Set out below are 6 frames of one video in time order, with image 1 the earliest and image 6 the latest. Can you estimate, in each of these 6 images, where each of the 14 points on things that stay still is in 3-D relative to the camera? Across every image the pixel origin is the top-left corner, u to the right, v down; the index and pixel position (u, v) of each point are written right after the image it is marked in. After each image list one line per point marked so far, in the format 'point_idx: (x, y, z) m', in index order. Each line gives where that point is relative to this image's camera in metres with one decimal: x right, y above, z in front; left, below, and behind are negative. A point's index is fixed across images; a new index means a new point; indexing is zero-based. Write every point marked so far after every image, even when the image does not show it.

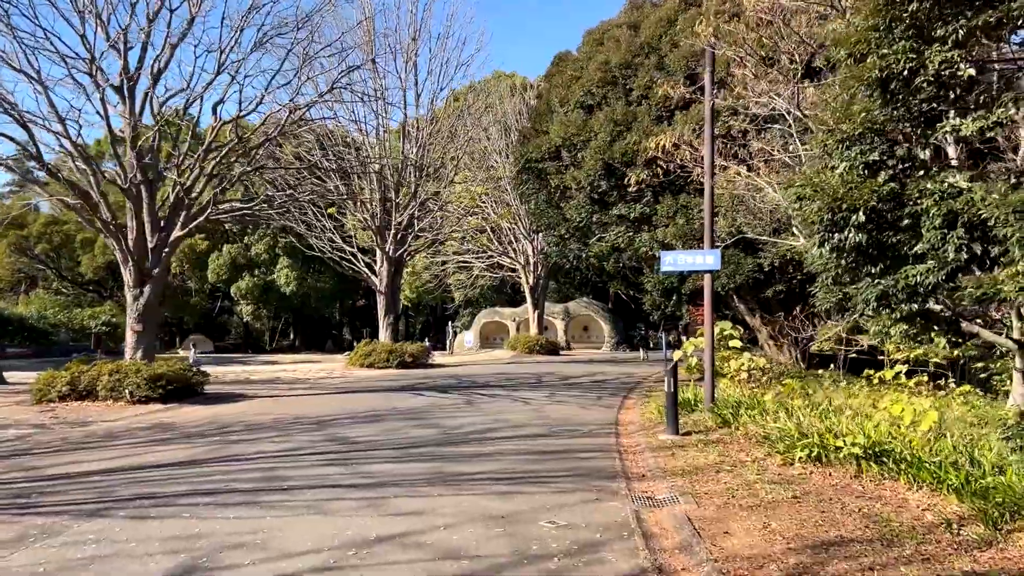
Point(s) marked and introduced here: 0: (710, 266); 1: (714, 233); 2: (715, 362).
0: (+2.9, +0.3, +11.3) m
1: (+3.0, +0.8, +11.5) m
2: (+2.9, -1.1, +11.2) m
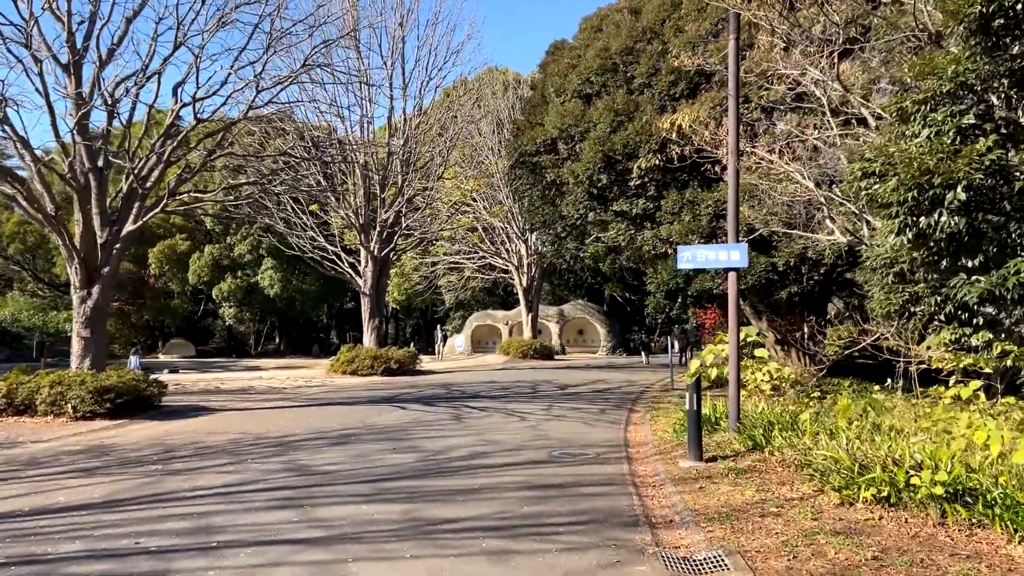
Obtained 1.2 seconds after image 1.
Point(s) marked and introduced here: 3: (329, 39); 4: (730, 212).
0: (+2.8, +0.3, +9.7) m
1: (+2.9, +0.8, +10.0) m
2: (+2.9, -1.1, +9.6) m
3: (-3.7, +5.0, +15.5) m
4: (+2.9, +1.0, +10.1) m
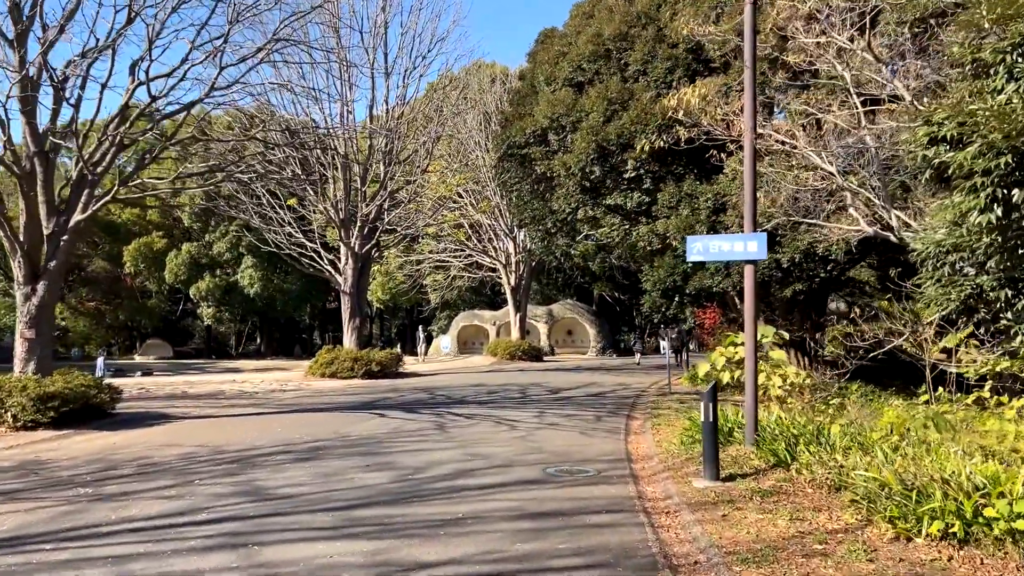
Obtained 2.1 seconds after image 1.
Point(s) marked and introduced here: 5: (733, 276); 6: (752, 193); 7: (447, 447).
0: (+2.7, +0.4, +8.6) m
1: (+2.8, +0.9, +8.9) m
2: (+2.7, -1.0, +8.6) m
3: (-3.9, +5.1, +14.3) m
4: (+2.8, +1.1, +9.1) m
5: (+5.0, +0.2, +17.5) m
6: (+2.8, +1.1, +9.1) m
7: (-0.8, -2.0, +9.8) m
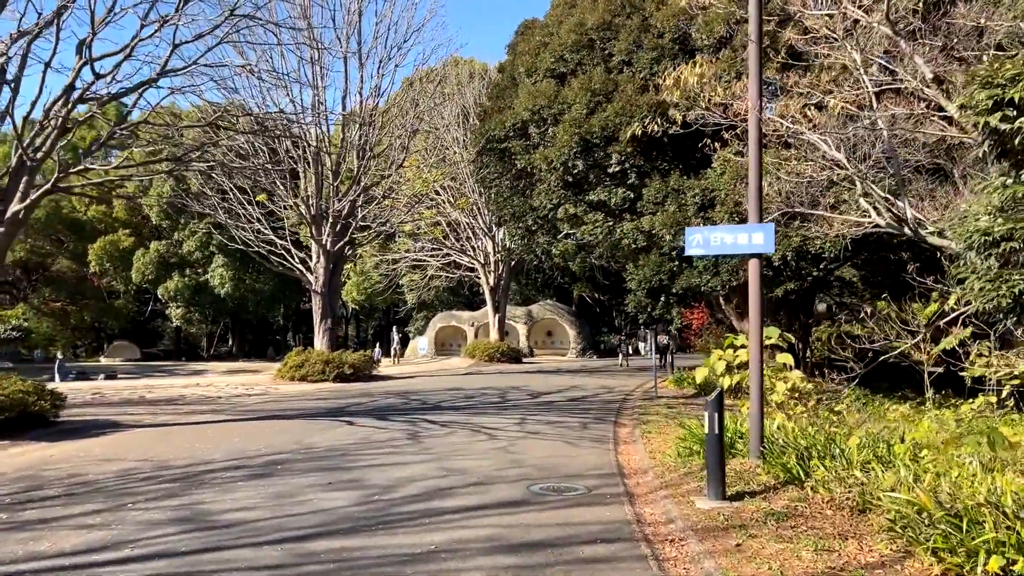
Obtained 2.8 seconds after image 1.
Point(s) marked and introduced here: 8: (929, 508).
0: (+2.5, +0.4, +7.8) m
1: (+2.6, +0.9, +8.1) m
2: (+2.5, -1.0, +7.7) m
3: (-4.2, +5.1, +13.3) m
4: (+2.5, +1.1, +8.2) m
5: (+4.6, +0.3, +16.8) m
6: (+2.6, +1.2, +8.3) m
7: (-1.1, -2.0, +8.9) m
8: (+2.8, -1.5, +5.2) m
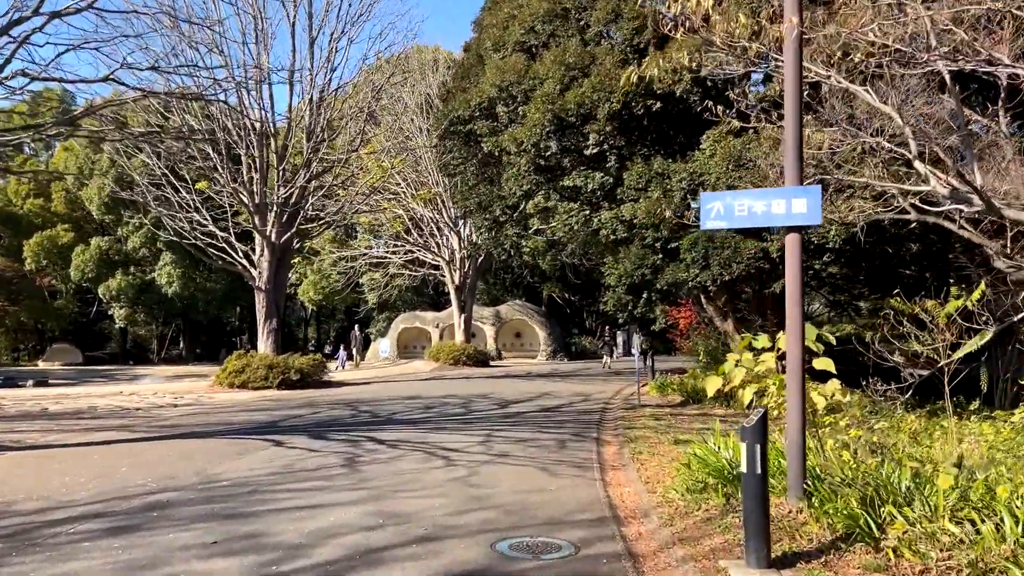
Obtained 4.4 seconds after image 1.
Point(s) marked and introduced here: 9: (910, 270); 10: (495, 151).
0: (+2.2, +0.5, +5.9) m
1: (+2.3, +1.0, +6.2) m
2: (+2.2, -0.9, +5.8) m
3: (-4.8, +5.2, +11.1) m
4: (+2.2, +1.2, +6.3) m
5: (+3.9, +0.4, +14.9) m
6: (+2.3, +1.3, +6.3) m
7: (-1.4, -1.9, +6.8) m
8: (+2.6, -1.4, +3.3) m
9: (+8.1, +0.3, +15.7) m
10: (-0.4, +3.4, +18.8) m
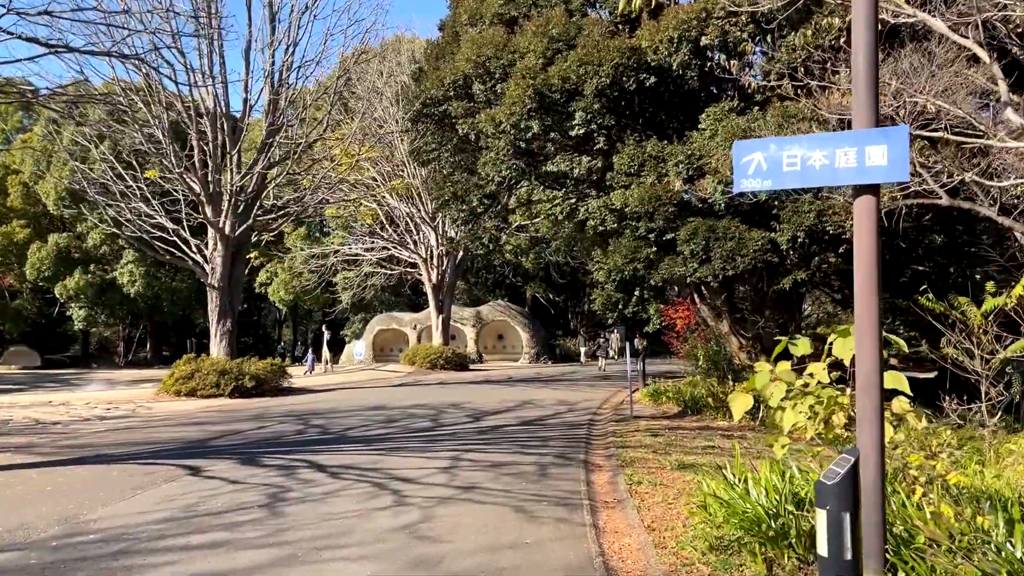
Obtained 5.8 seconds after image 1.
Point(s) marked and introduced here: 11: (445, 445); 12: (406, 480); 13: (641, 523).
0: (+2.0, +0.6, +4.2) m
1: (+2.1, +1.1, +4.5) m
2: (+2.0, -0.8, +4.1) m
3: (-5.1, +5.3, +9.2) m
4: (+2.0, +1.3, +4.6) m
5: (+3.5, +0.4, +13.2) m
6: (+2.1, +1.4, +4.6) m
7: (-1.7, -1.8, +5.0) m
8: (+2.4, -1.3, +1.5) m
9: (+7.6, +0.4, +14.1) m
10: (-0.9, +3.4, +17.0) m
11: (-0.8, -2.0, +9.8) m
12: (-1.0, -1.9, +7.6) m
13: (+1.0, -1.8, +6.0) m
